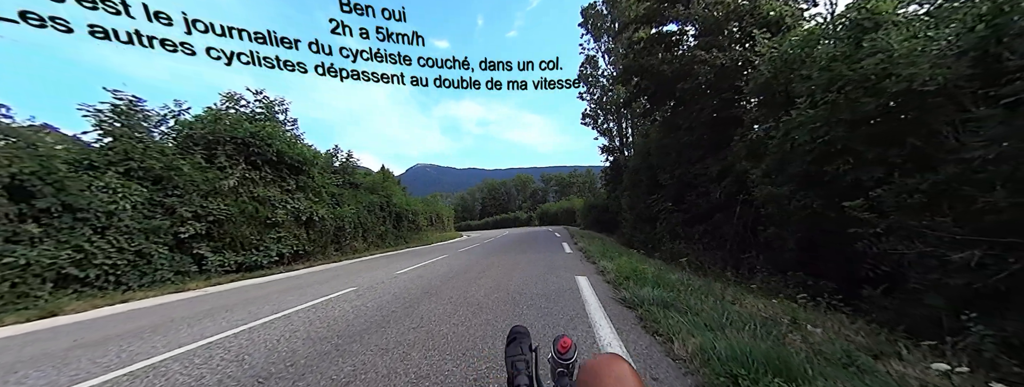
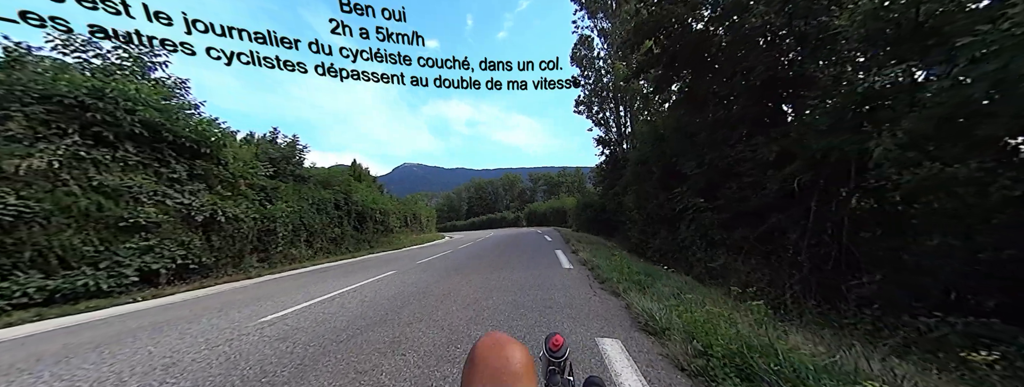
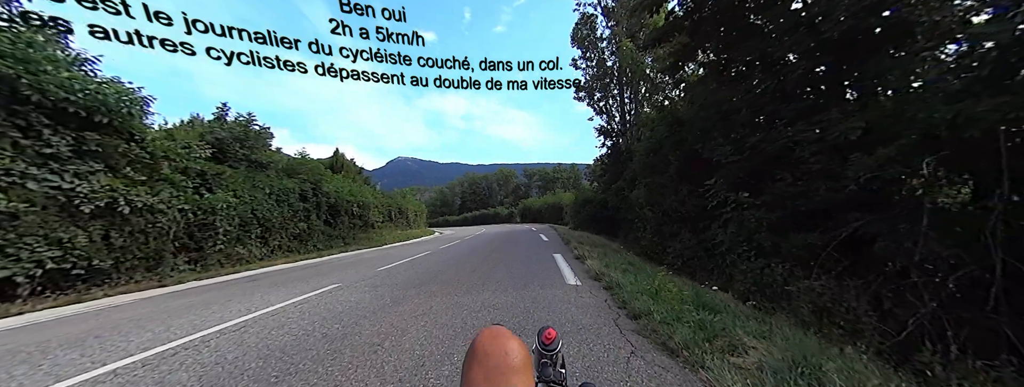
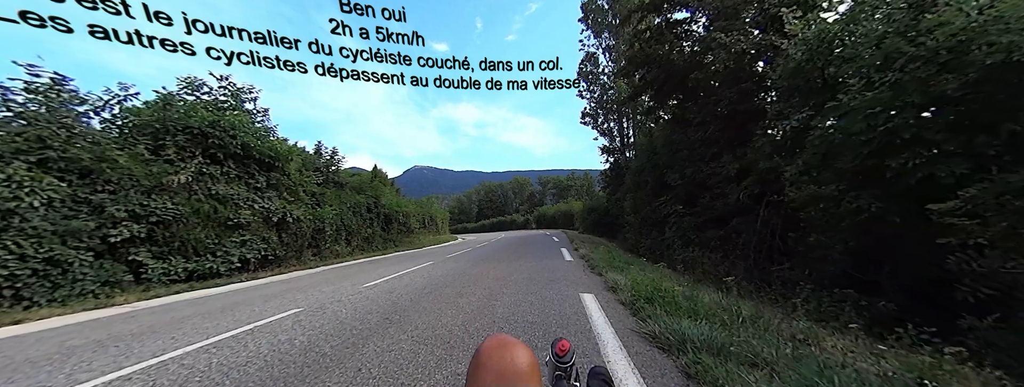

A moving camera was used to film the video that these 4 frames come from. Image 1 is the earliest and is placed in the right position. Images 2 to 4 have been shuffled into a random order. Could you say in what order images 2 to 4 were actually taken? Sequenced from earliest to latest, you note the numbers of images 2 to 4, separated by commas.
4, 2, 3
